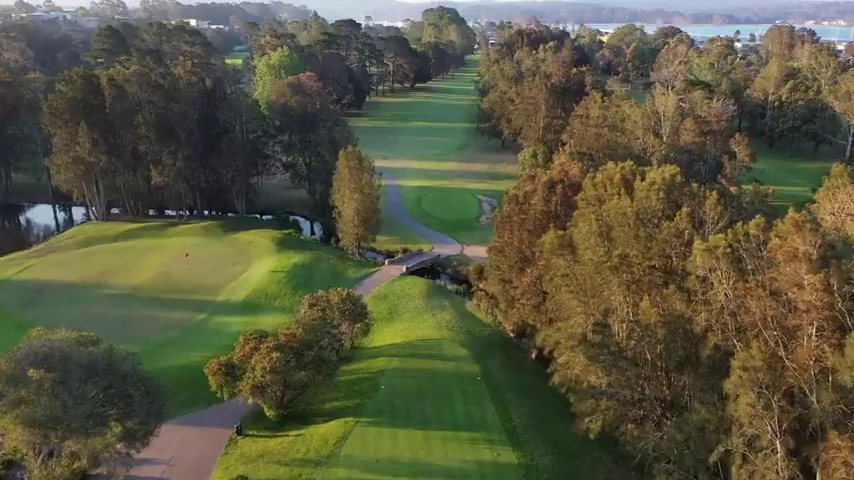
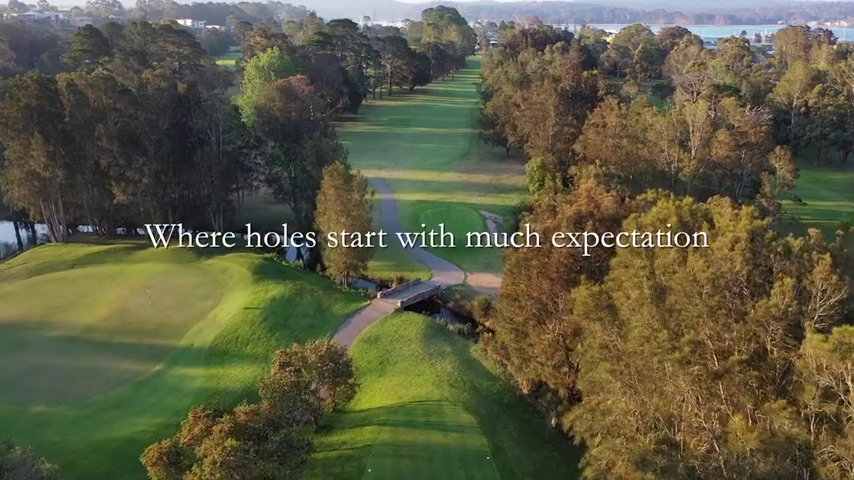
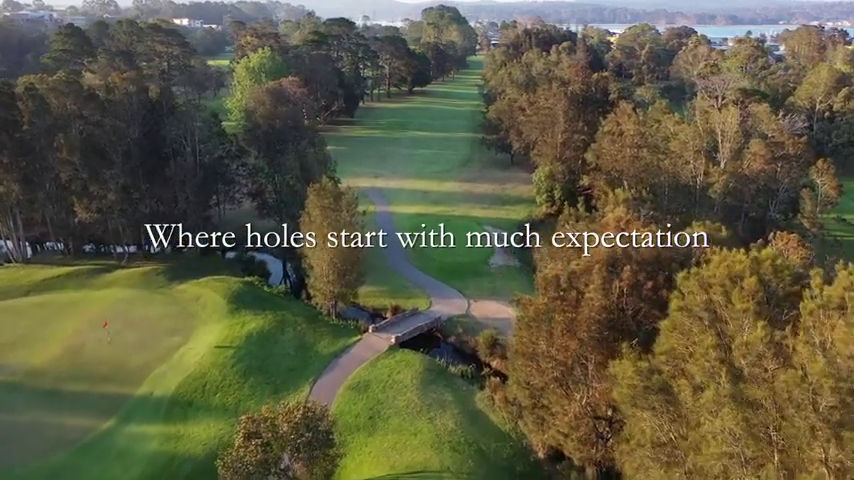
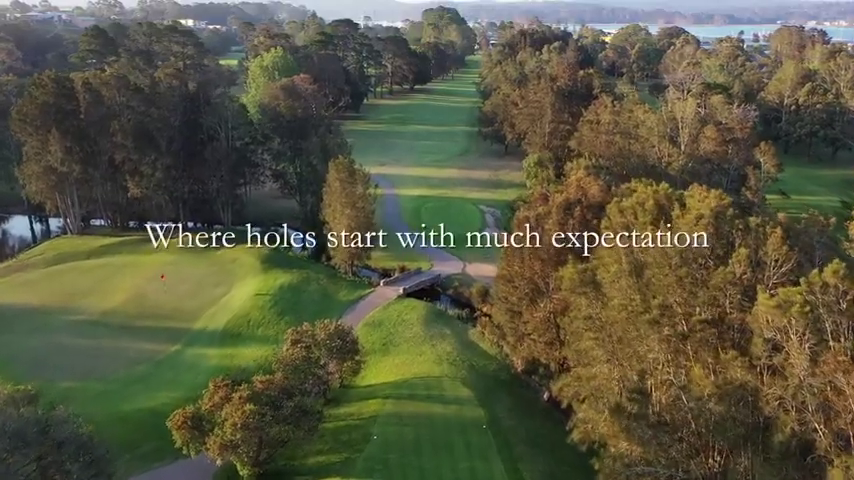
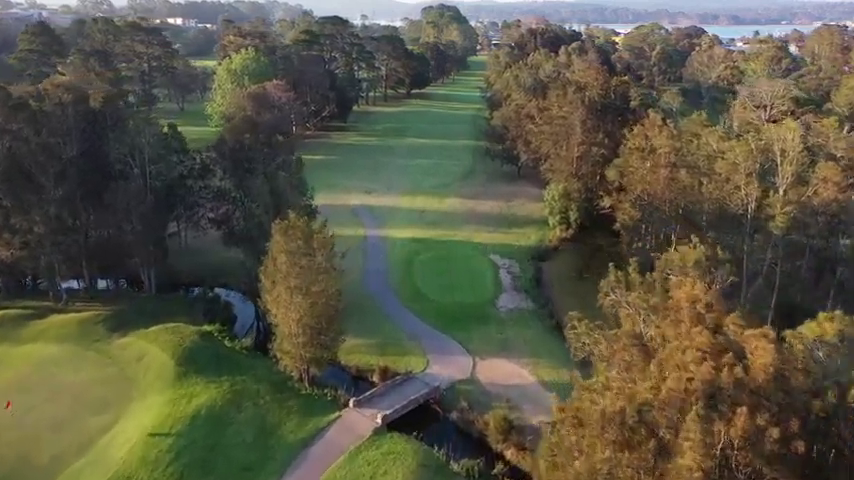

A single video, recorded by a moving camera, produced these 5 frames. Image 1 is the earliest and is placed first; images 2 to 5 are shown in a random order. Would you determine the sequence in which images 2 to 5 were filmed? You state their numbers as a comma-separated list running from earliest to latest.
4, 2, 3, 5
